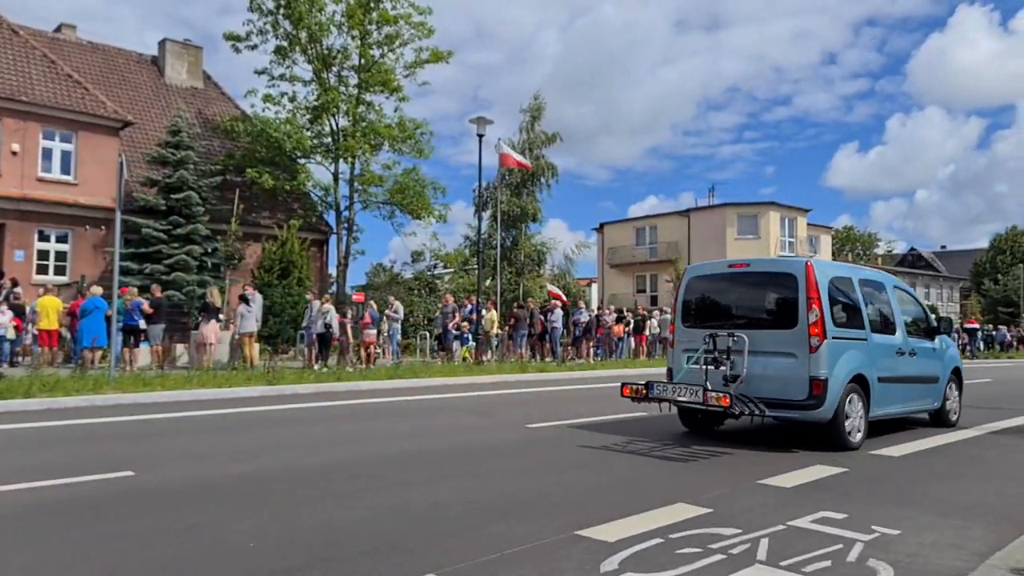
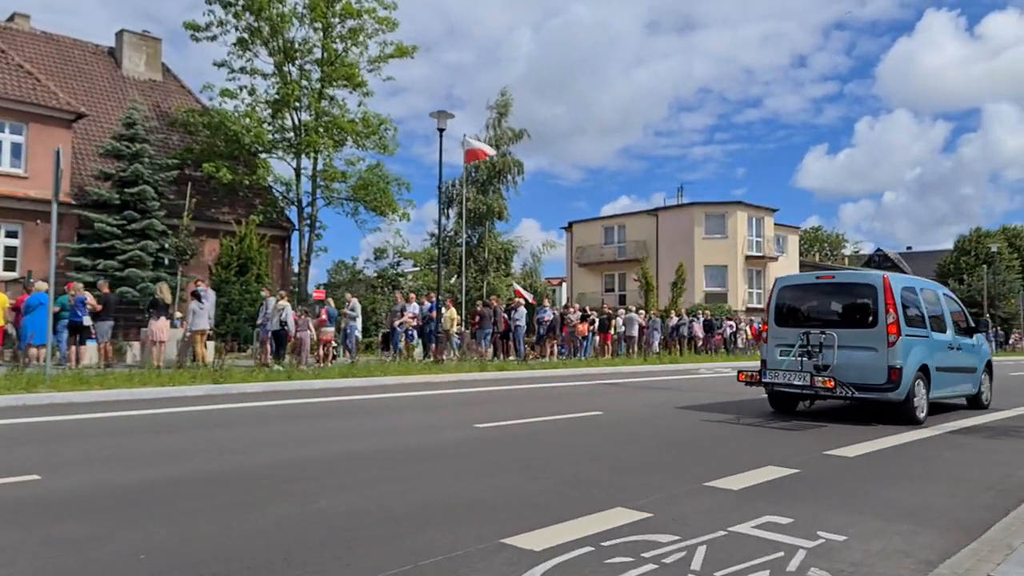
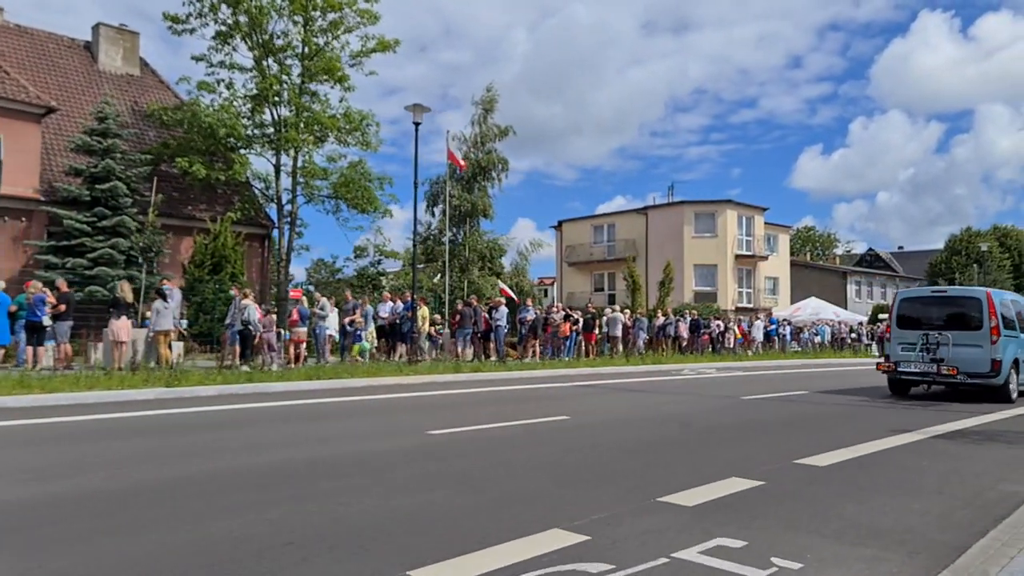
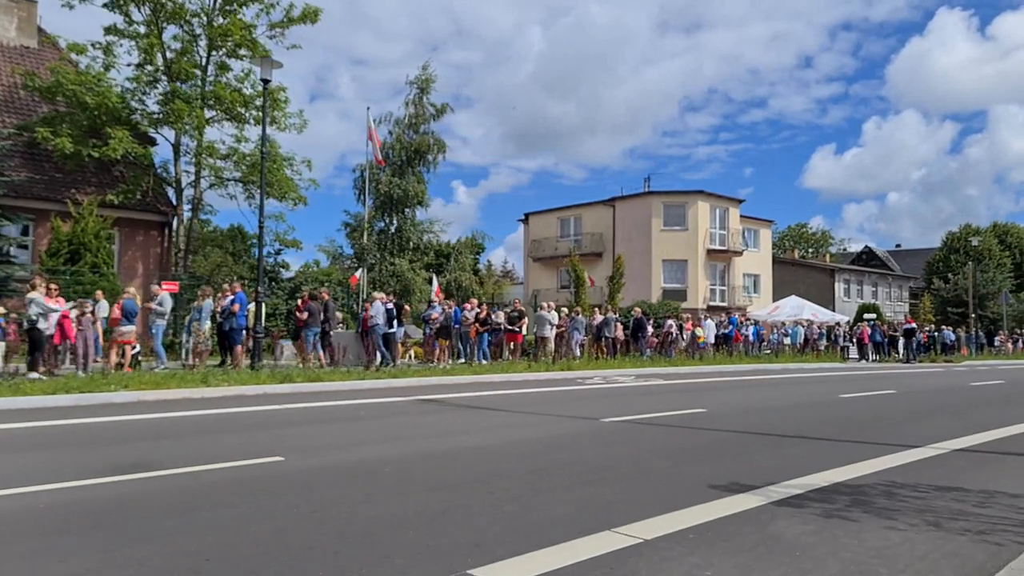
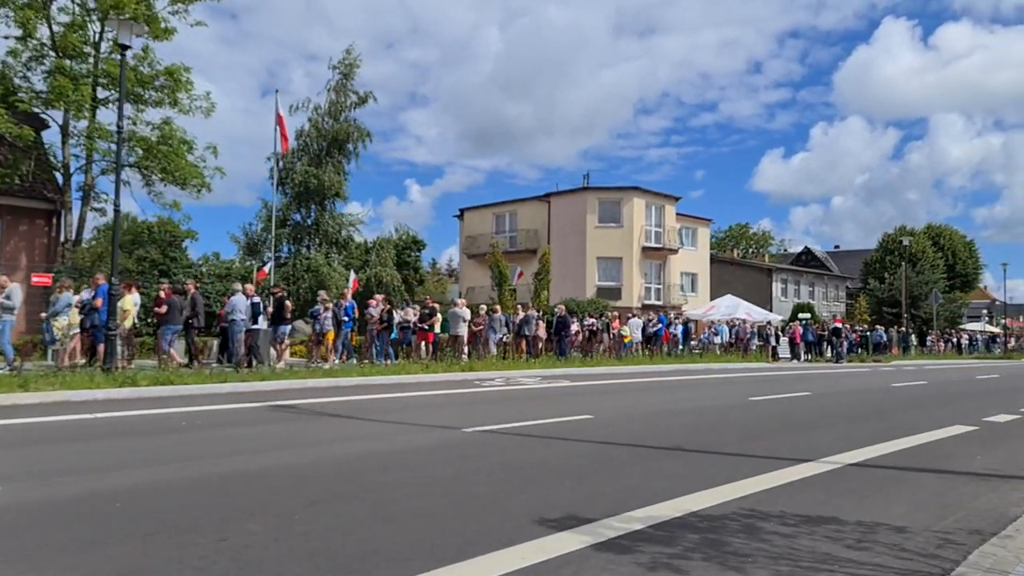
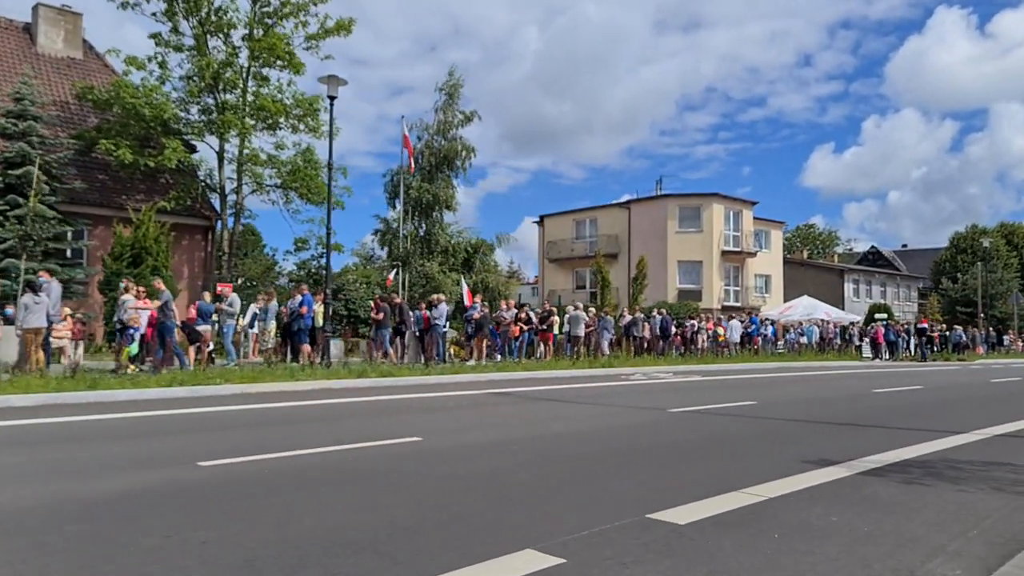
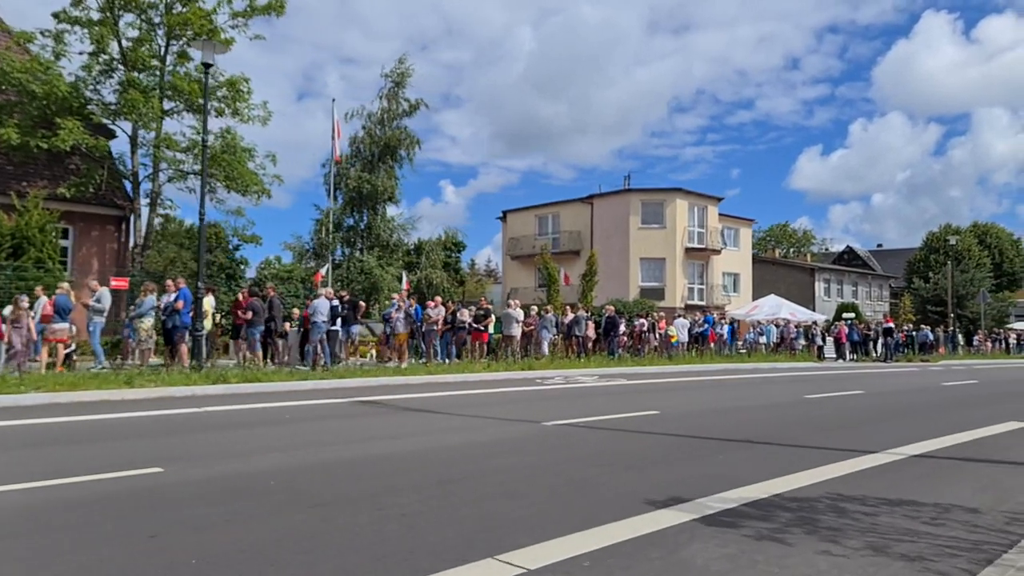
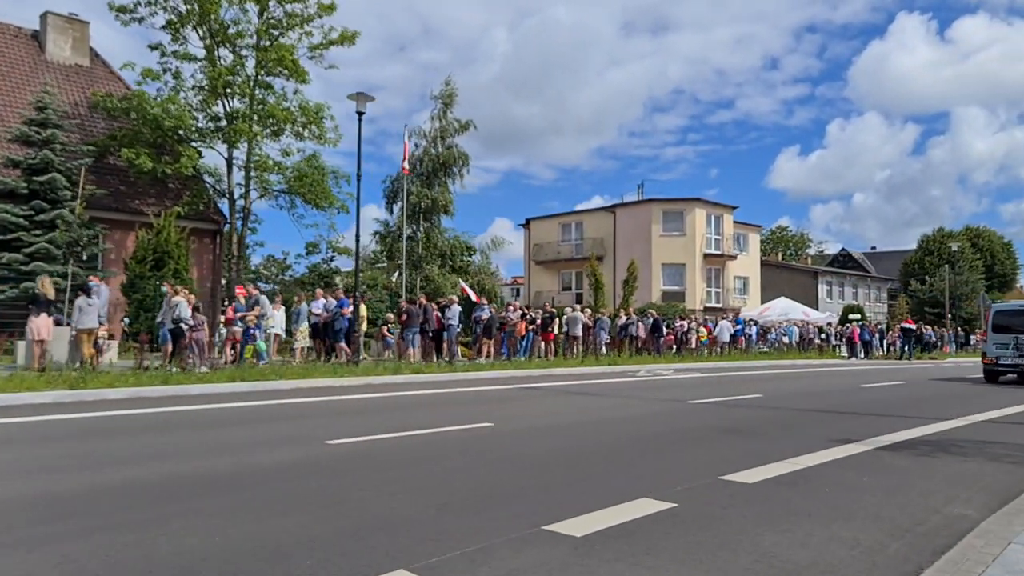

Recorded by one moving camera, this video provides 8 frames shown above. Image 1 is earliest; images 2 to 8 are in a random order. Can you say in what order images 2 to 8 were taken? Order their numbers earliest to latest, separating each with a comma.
2, 3, 8, 6, 4, 7, 5
